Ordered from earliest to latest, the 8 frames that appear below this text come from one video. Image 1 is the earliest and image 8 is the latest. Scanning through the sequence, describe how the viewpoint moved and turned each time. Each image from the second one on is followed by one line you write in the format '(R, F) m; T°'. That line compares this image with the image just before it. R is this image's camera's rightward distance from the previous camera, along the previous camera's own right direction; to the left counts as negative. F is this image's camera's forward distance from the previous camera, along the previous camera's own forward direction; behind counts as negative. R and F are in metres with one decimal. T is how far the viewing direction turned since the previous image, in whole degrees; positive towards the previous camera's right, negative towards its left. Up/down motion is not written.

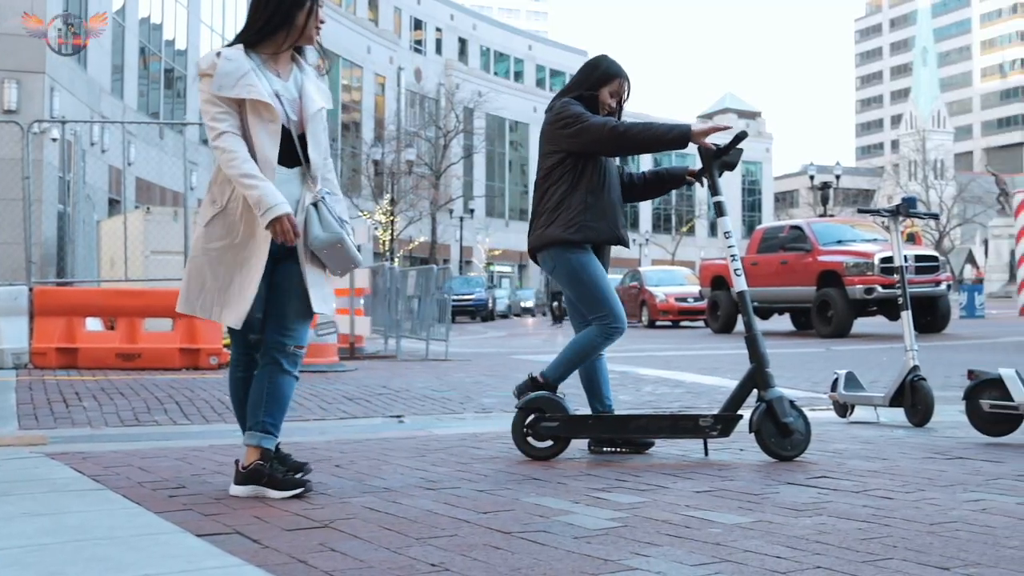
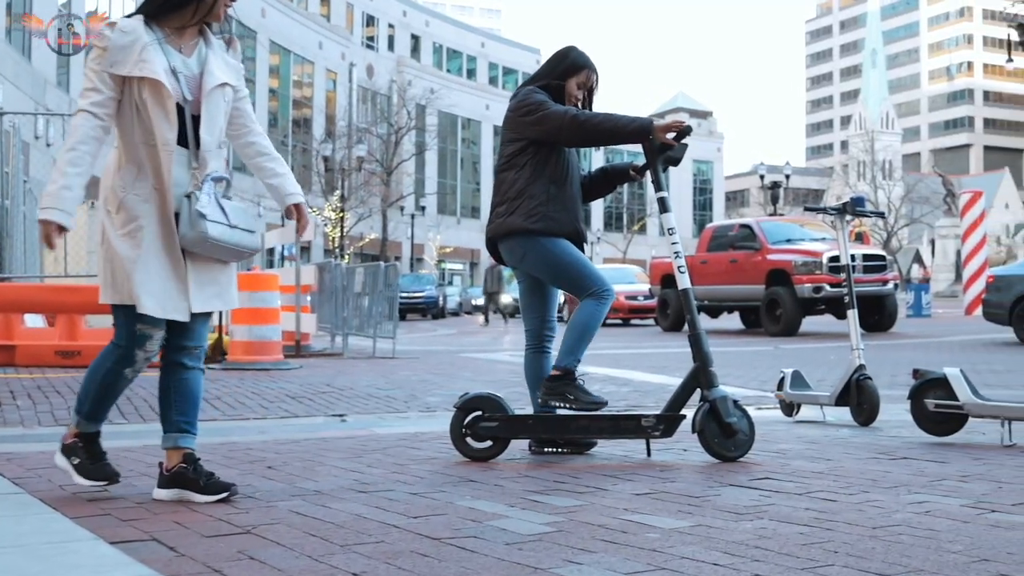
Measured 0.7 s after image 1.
(0.0, +0.1) m; +2°
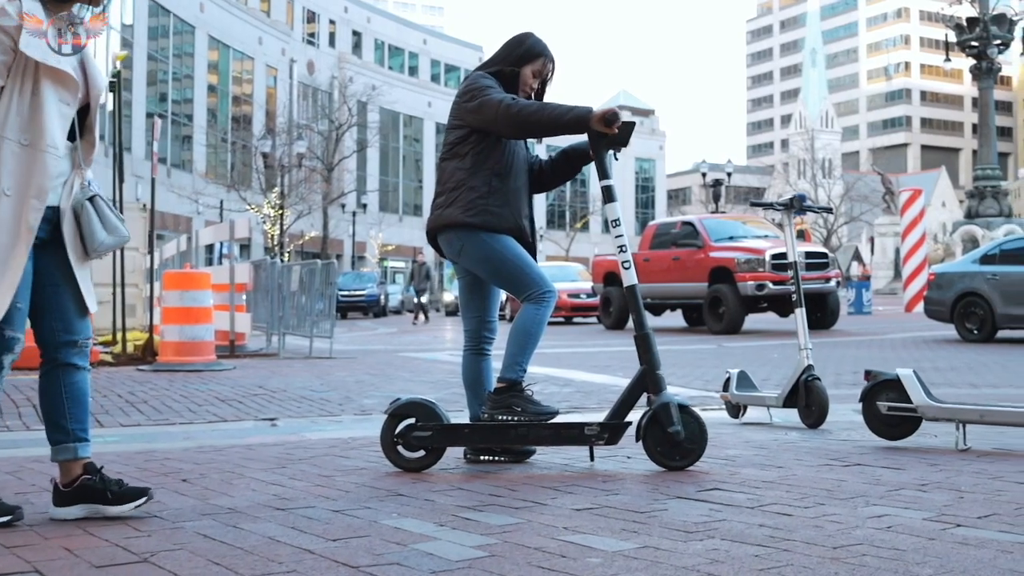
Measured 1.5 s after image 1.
(0.0, +0.2) m; +3°
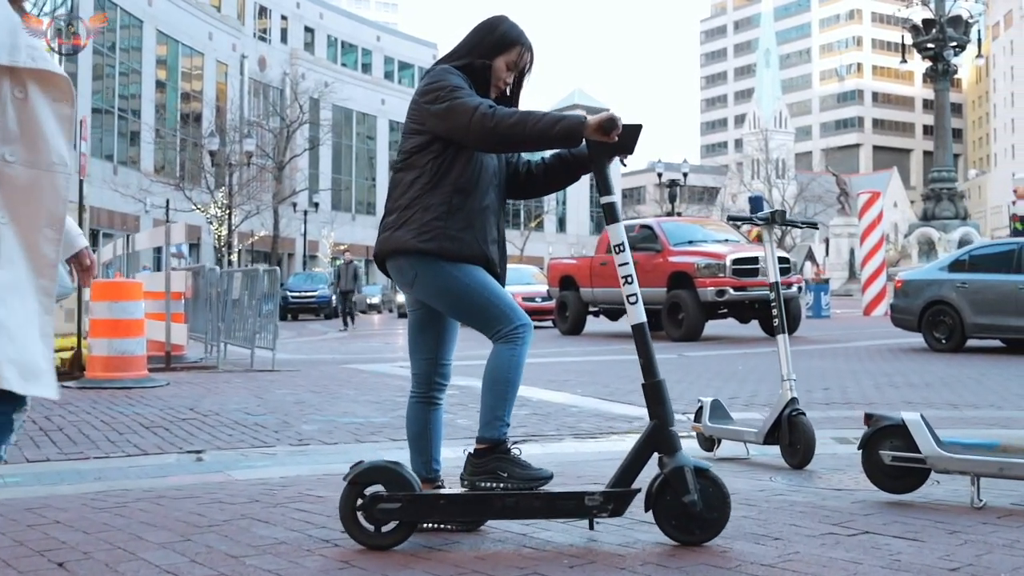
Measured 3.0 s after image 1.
(0.0, +0.6) m; +2°
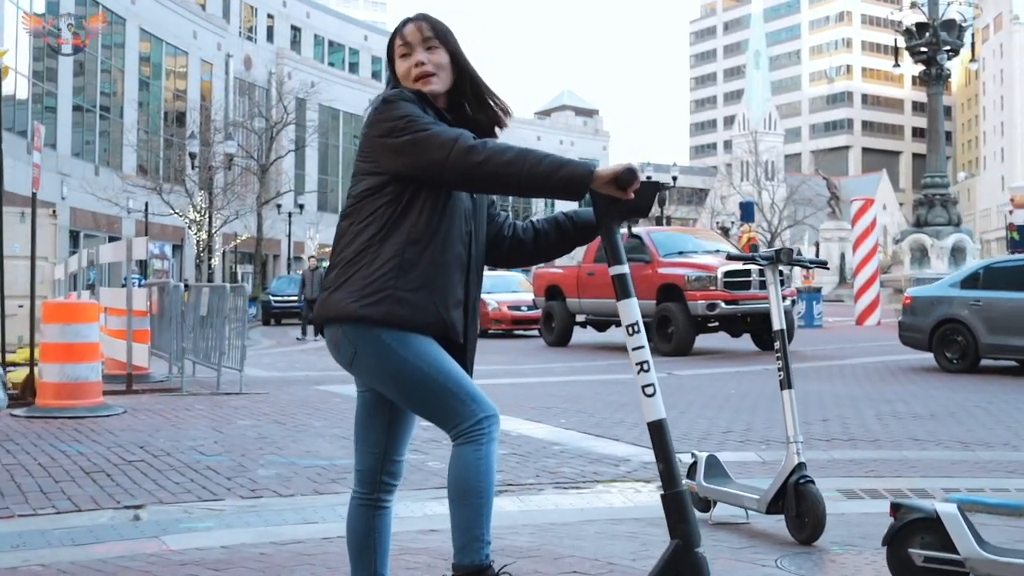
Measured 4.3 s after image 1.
(+0.1, +0.6) m; +1°
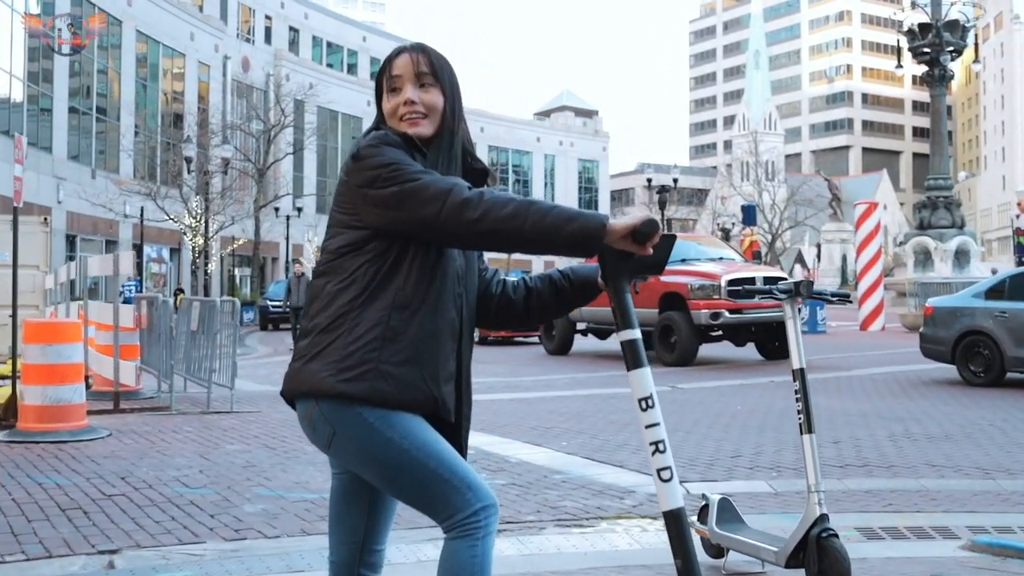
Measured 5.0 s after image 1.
(0.0, +0.4) m; 0°
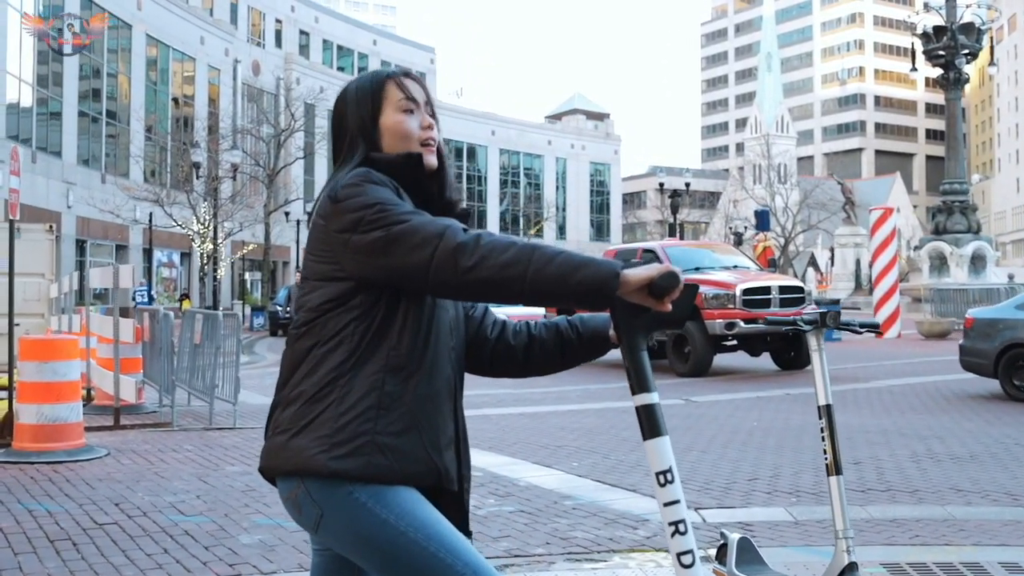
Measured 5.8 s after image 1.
(0.0, +0.3) m; -1°
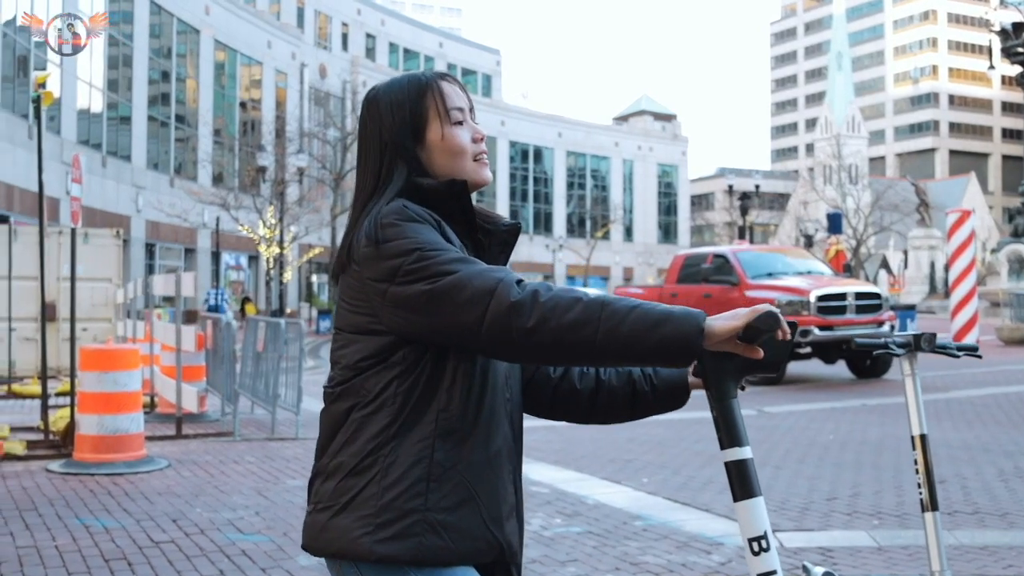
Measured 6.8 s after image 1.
(0.0, +0.3) m; -3°
